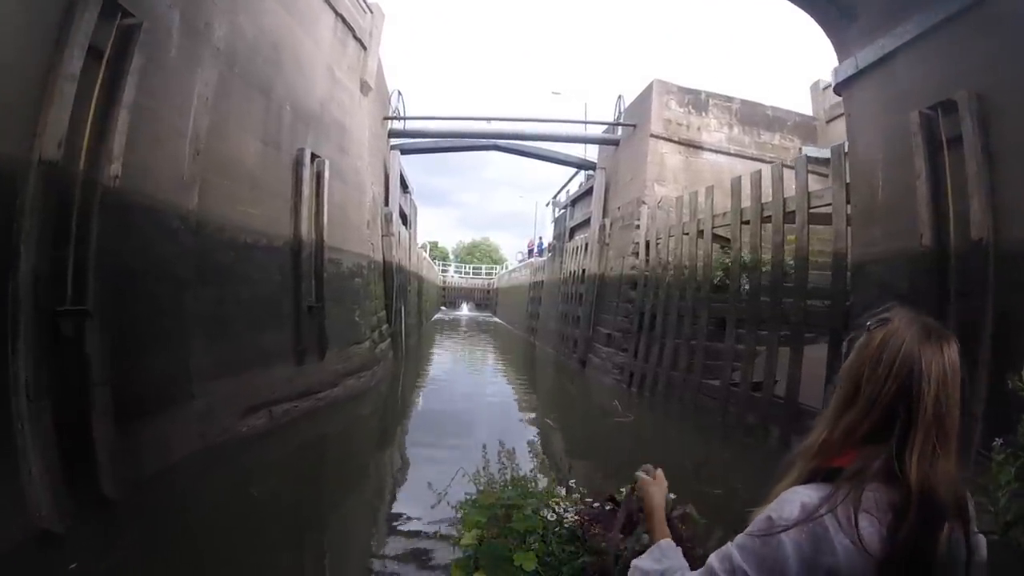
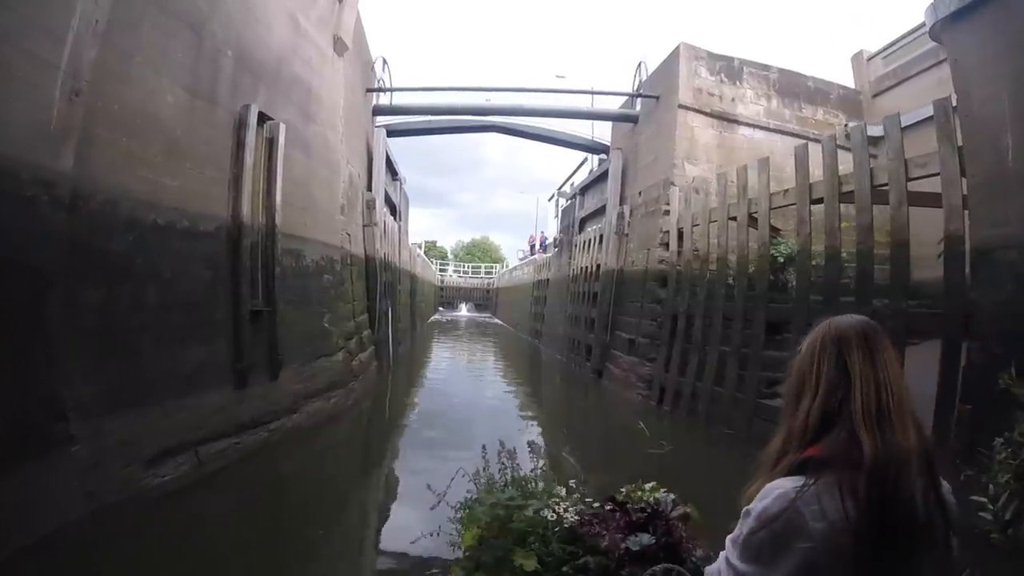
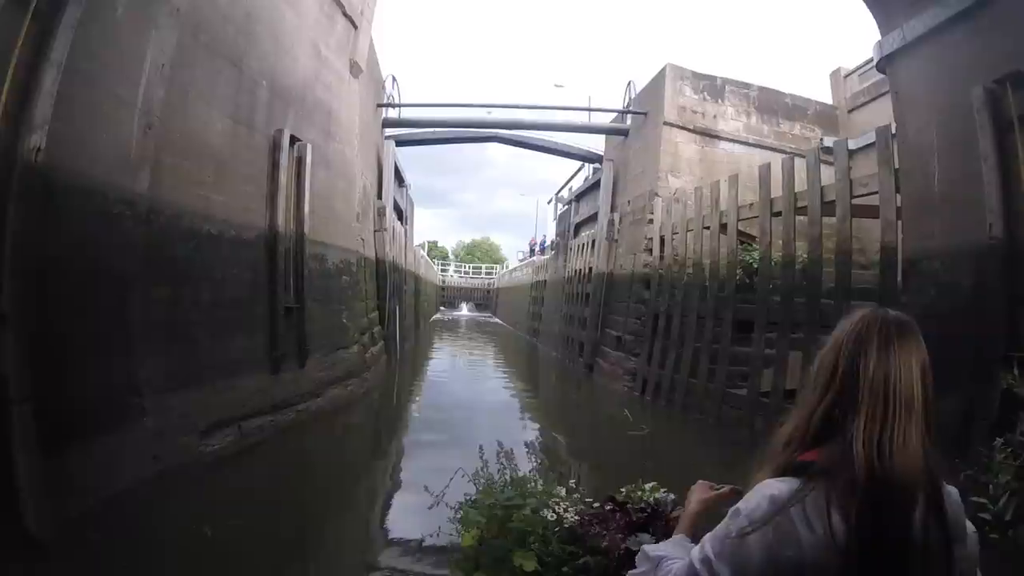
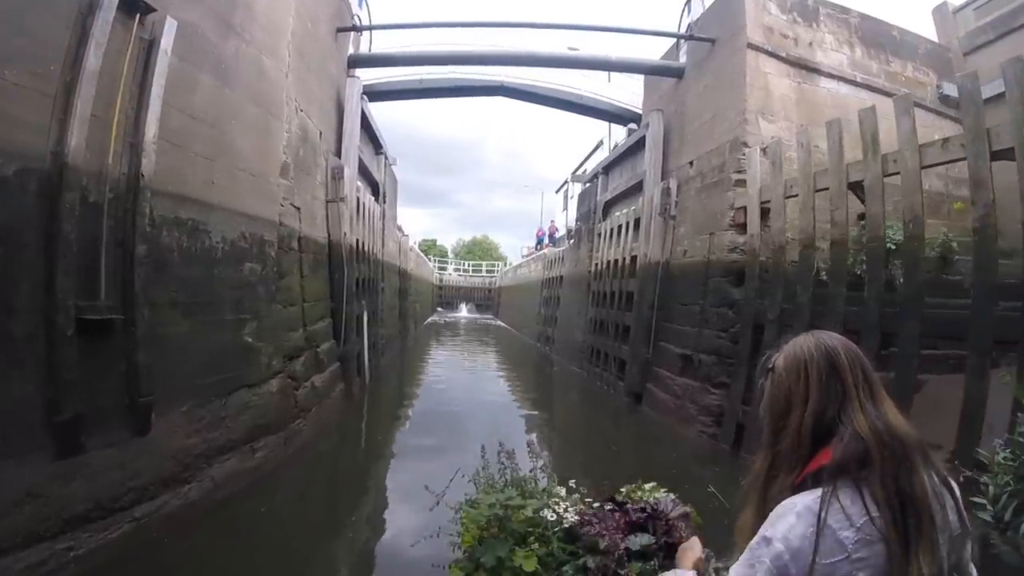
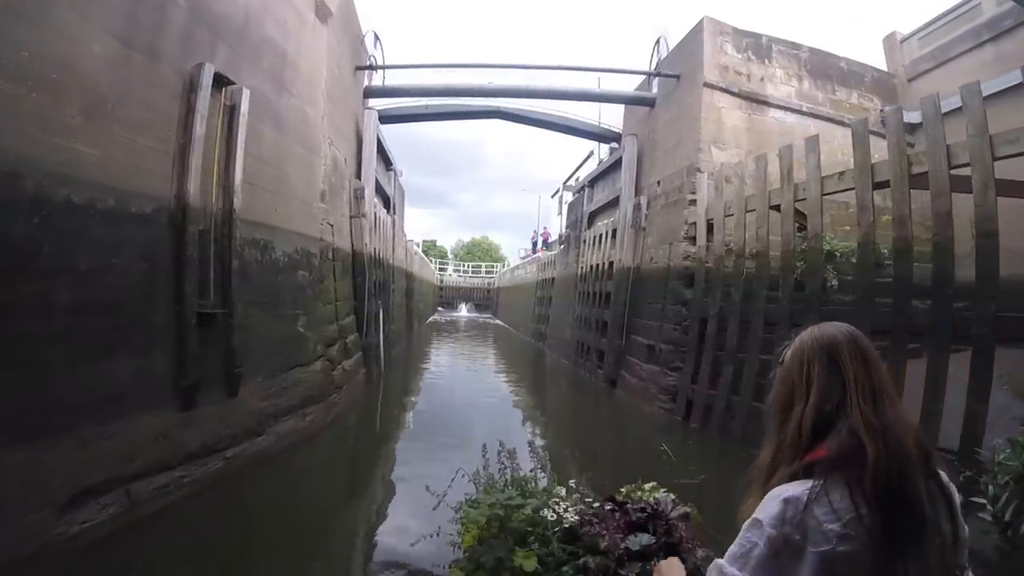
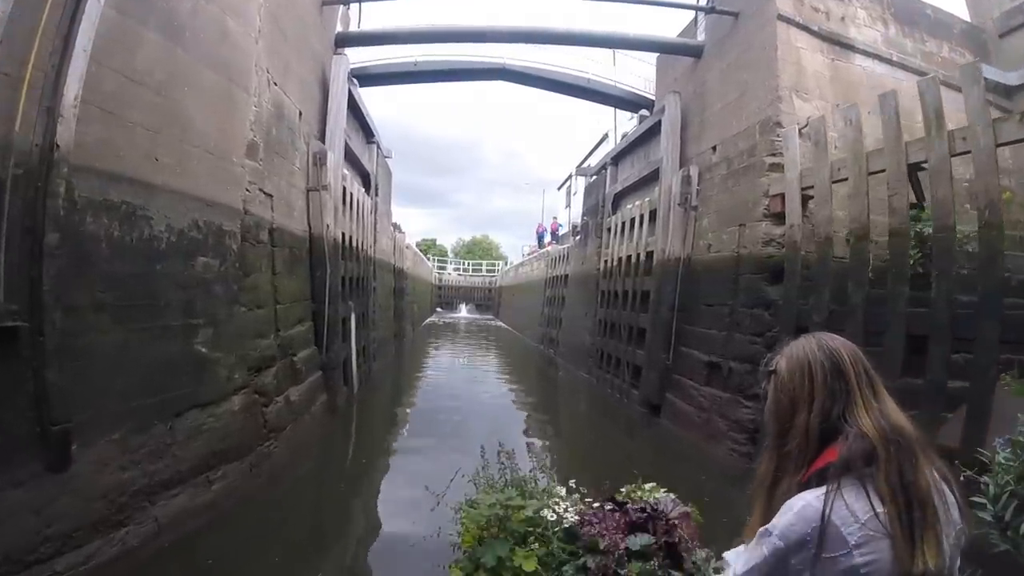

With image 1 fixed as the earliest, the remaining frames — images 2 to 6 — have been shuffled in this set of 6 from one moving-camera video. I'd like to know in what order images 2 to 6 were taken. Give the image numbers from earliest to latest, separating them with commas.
3, 2, 5, 4, 6
